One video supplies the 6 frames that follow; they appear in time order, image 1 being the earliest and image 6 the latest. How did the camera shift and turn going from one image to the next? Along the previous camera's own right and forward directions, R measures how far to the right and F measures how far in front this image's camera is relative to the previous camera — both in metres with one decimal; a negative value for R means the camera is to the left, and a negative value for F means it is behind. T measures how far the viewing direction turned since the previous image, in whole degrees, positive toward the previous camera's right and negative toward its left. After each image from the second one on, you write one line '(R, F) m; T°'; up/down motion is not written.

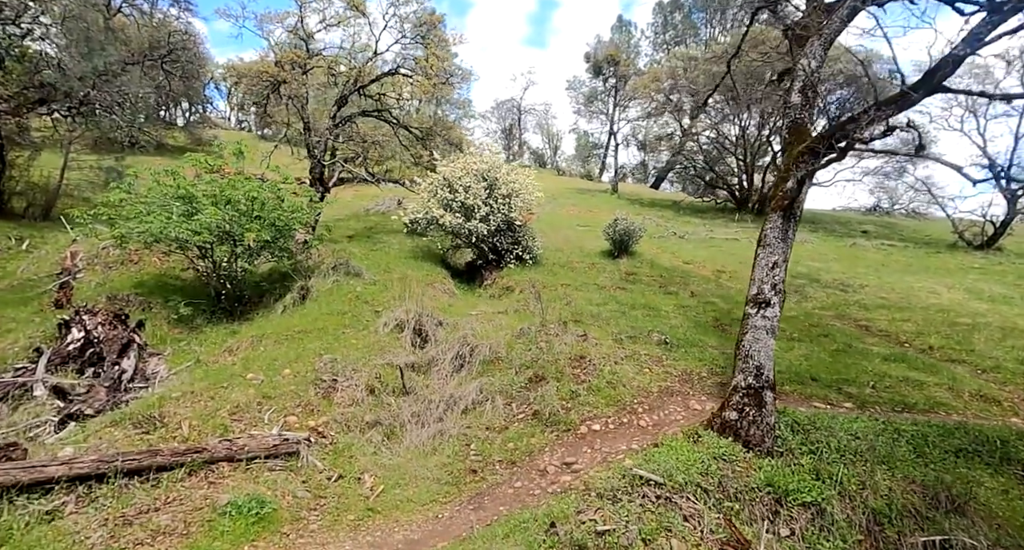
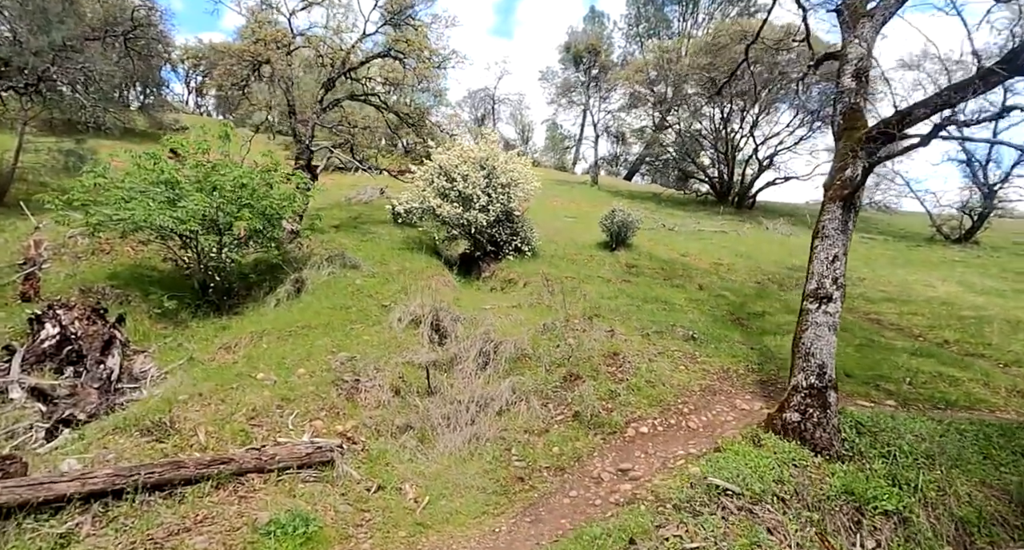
(-0.8, +0.4) m; +3°
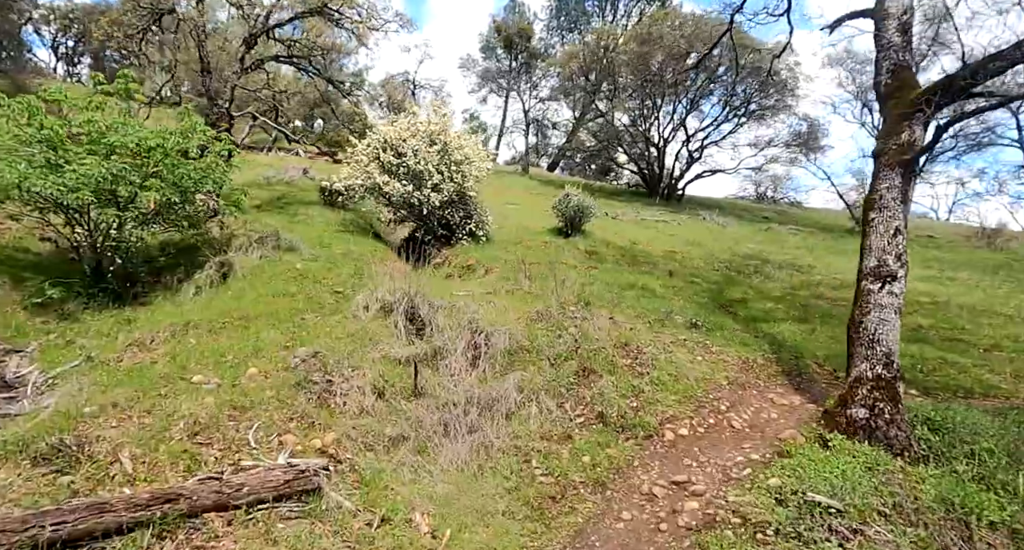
(-1.0, +1.1) m; +9°
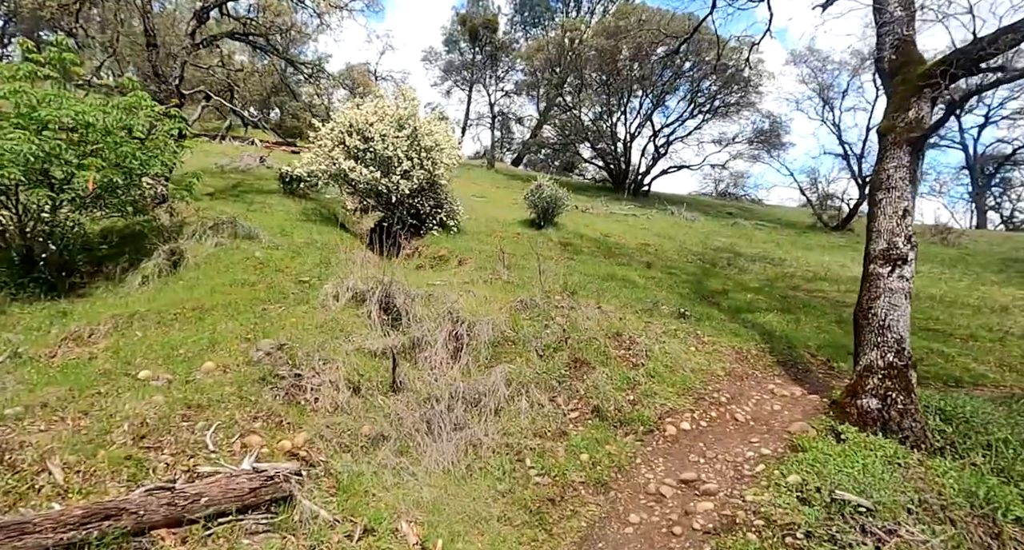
(-0.3, +0.4) m; +4°
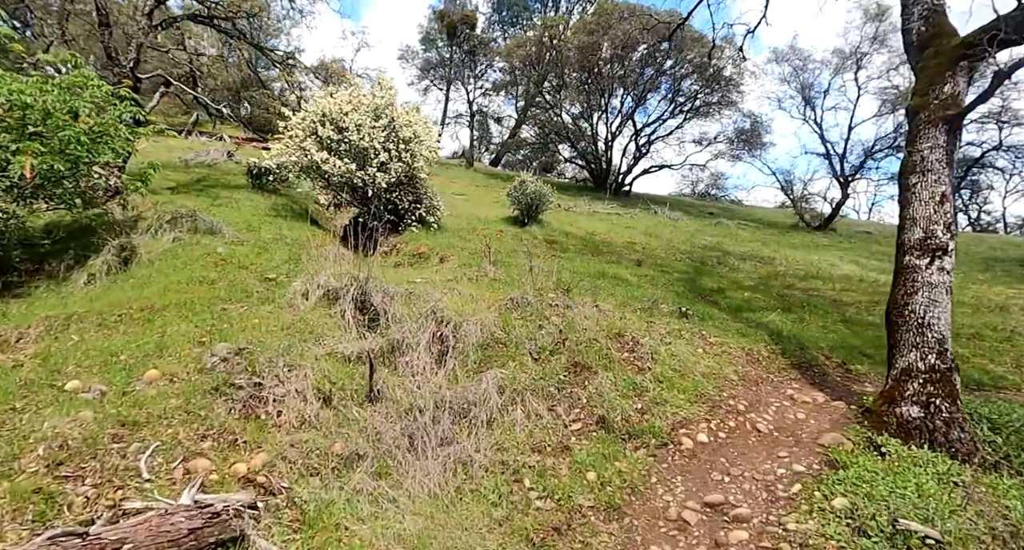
(-0.1, +0.6) m; +2°
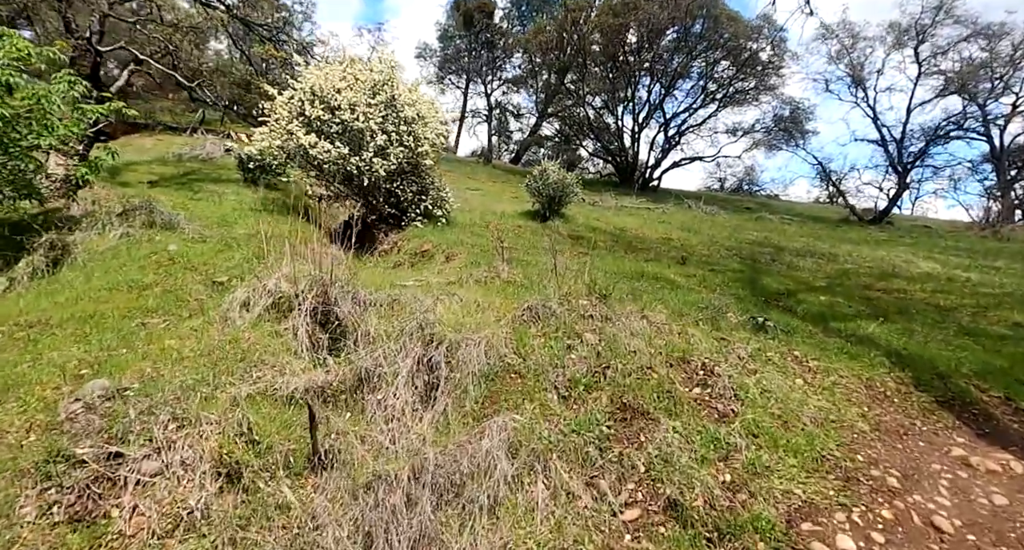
(0.0, +1.6) m; -2°
